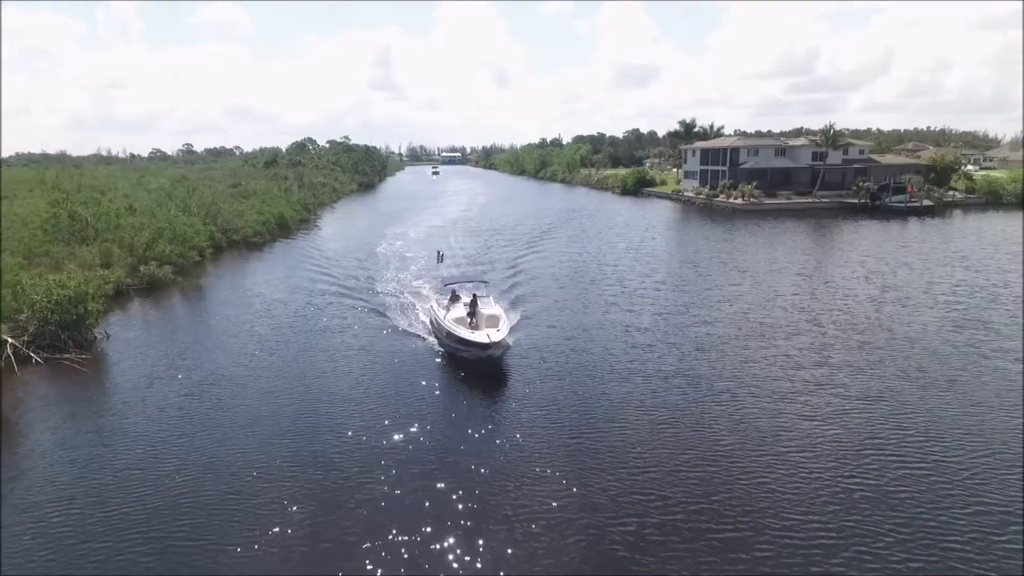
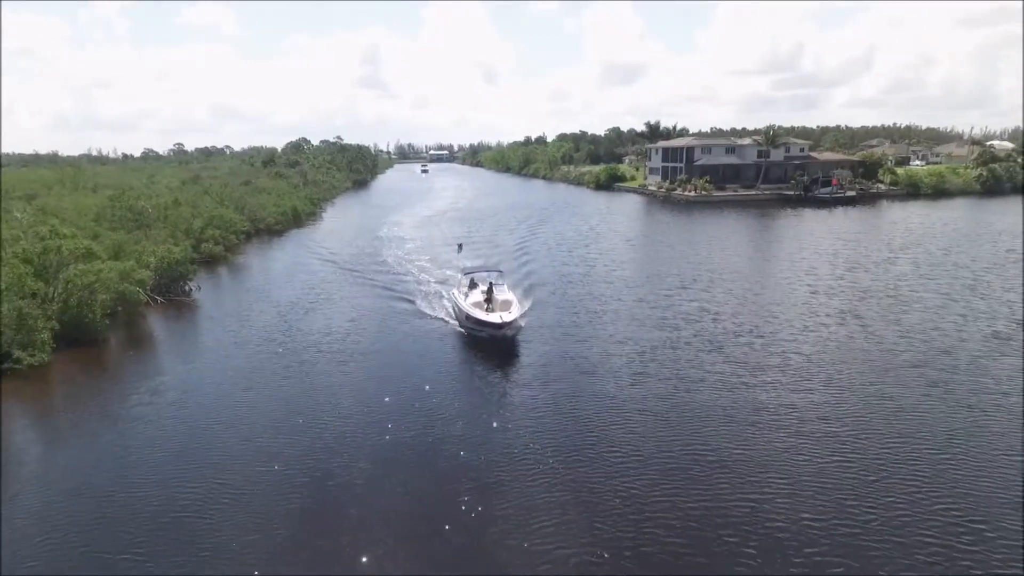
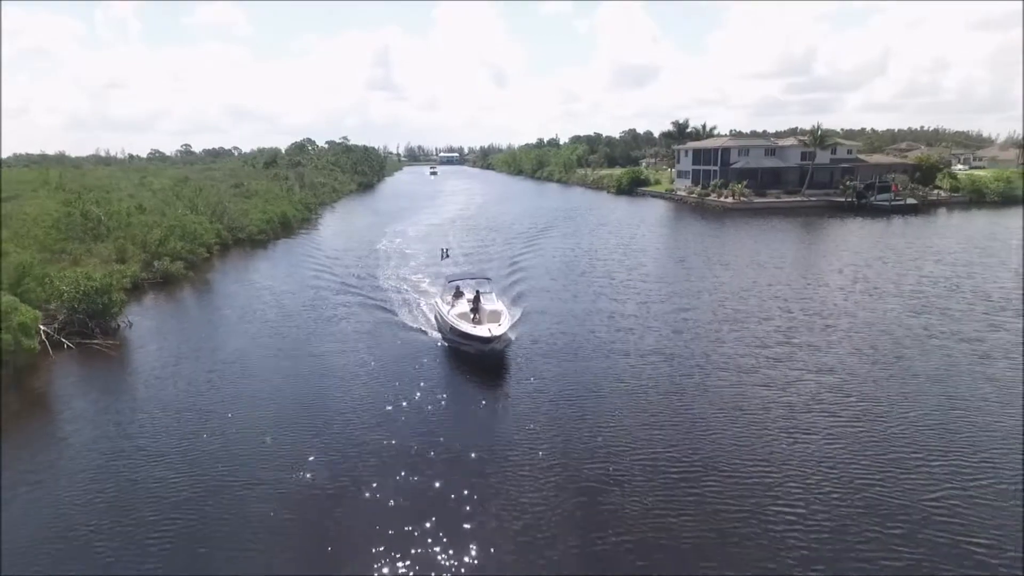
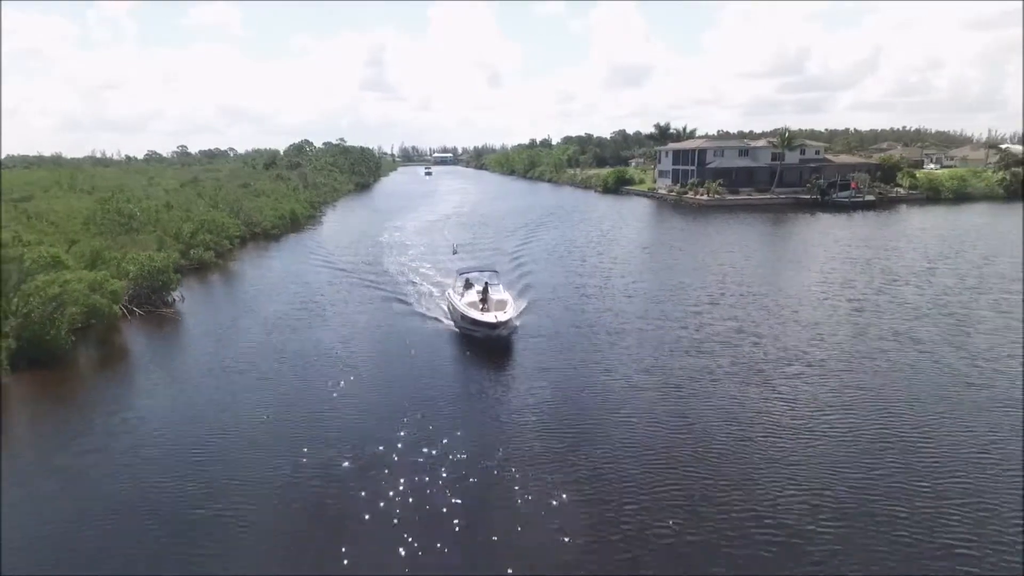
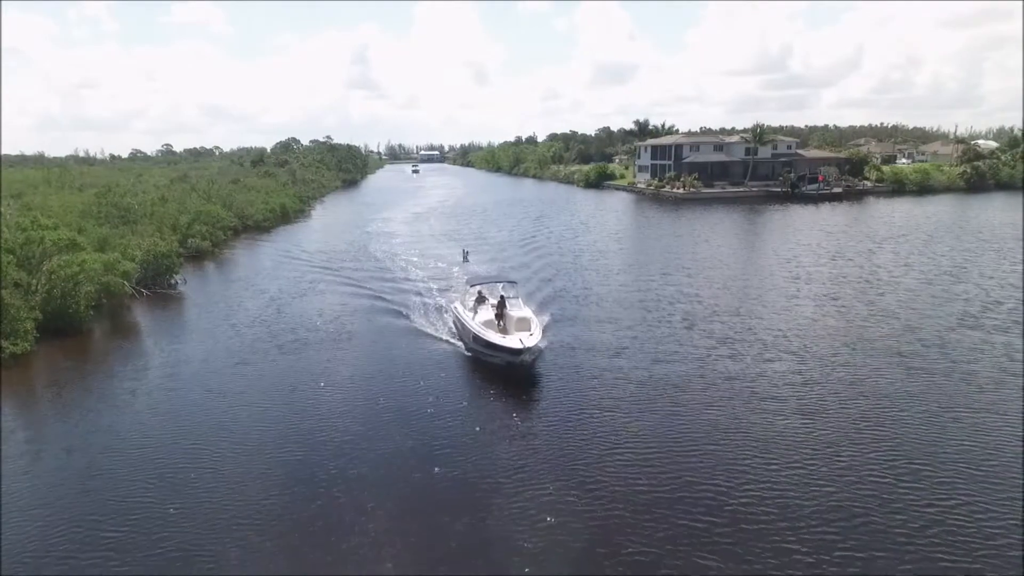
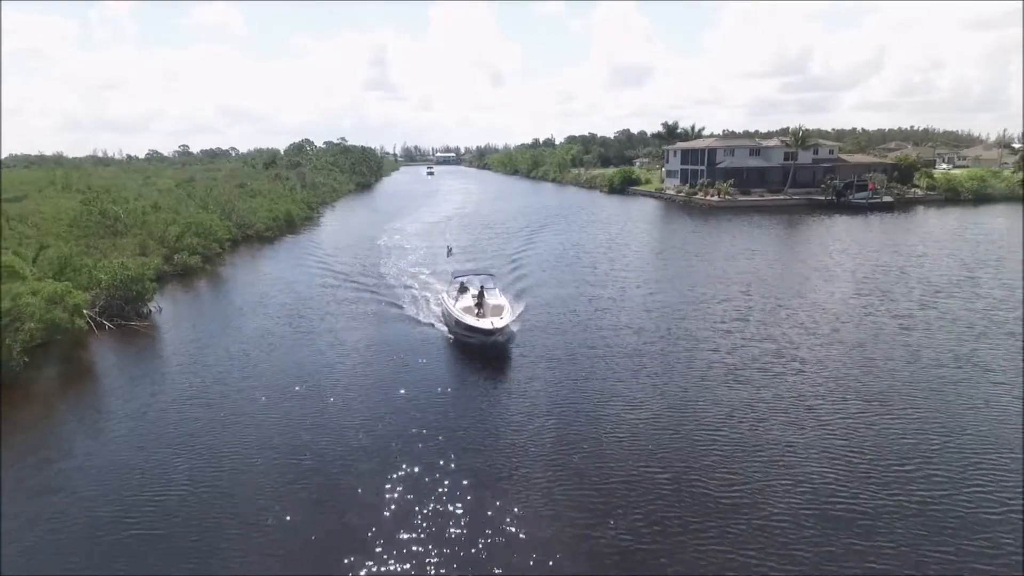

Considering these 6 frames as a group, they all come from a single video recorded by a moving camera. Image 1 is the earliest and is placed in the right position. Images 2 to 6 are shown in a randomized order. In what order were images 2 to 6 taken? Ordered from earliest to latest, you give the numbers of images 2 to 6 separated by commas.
3, 6, 4, 2, 5
